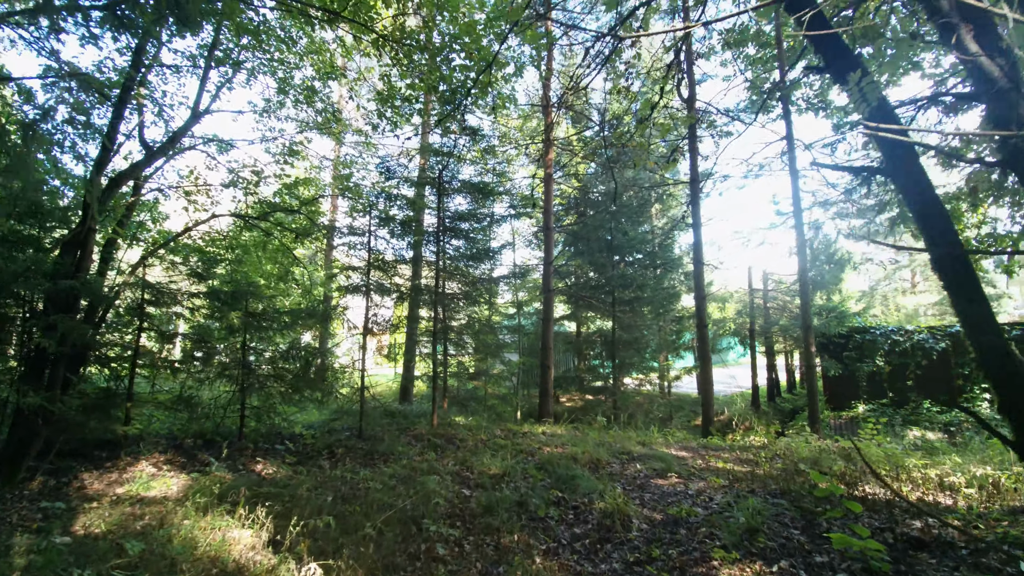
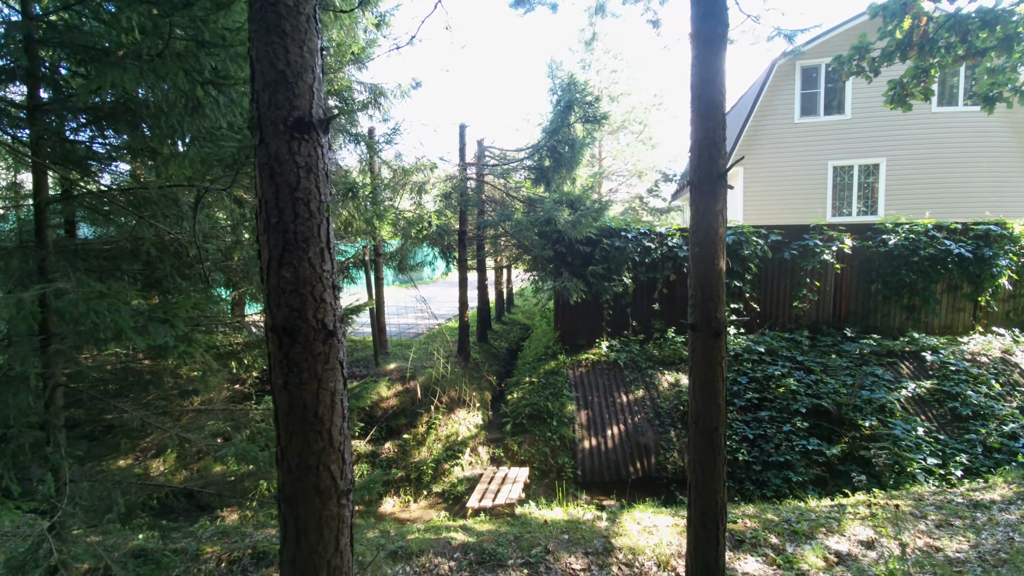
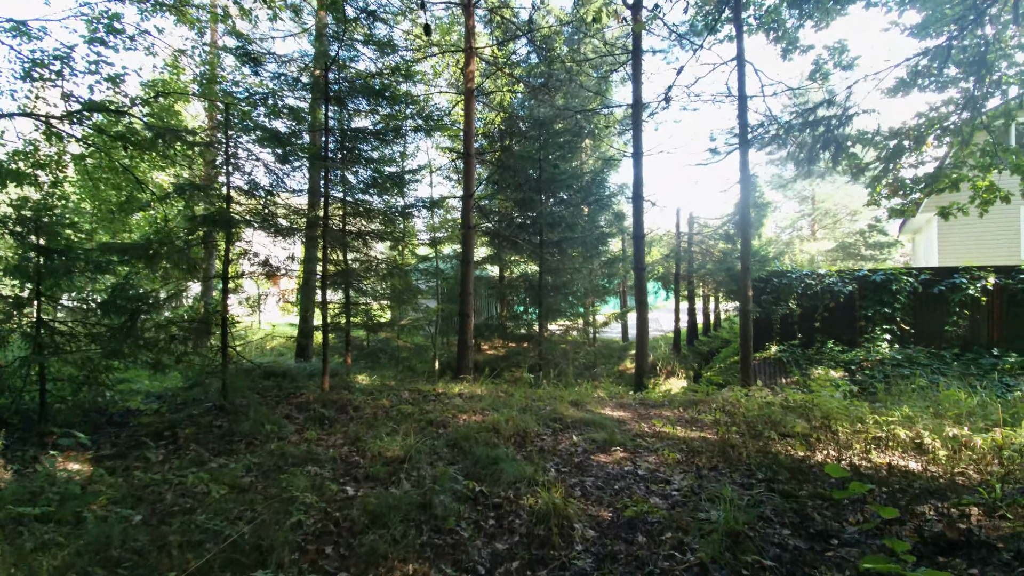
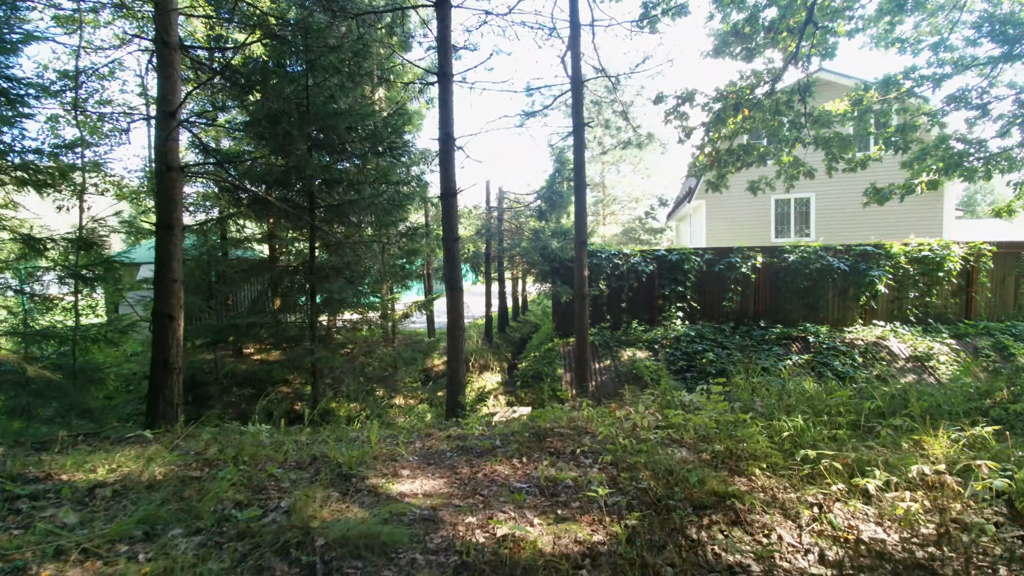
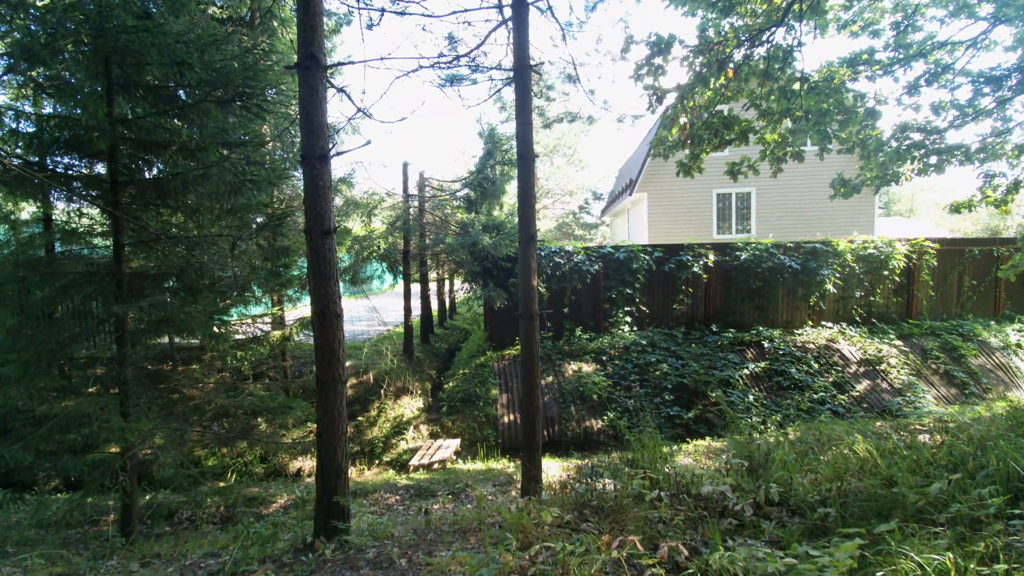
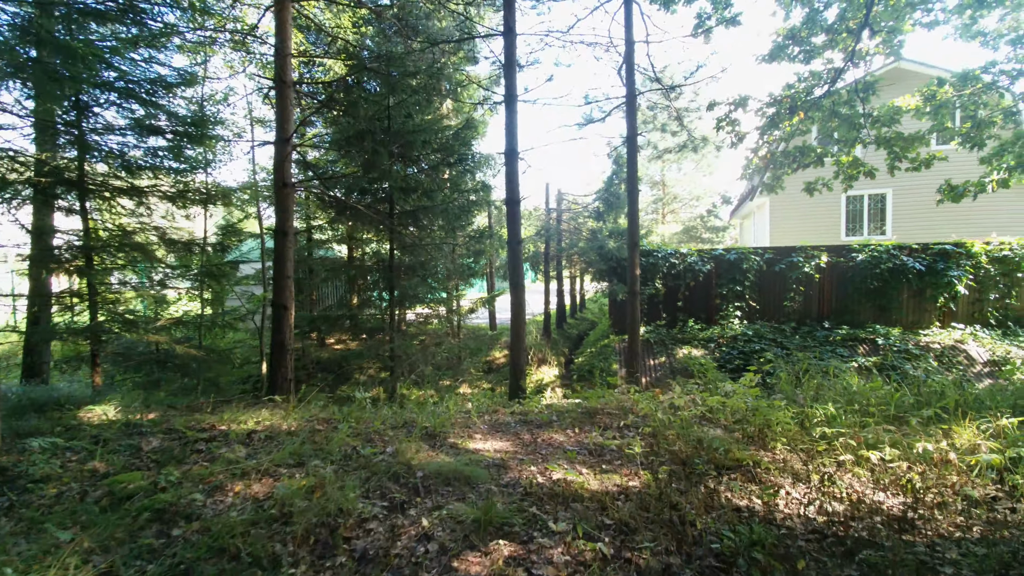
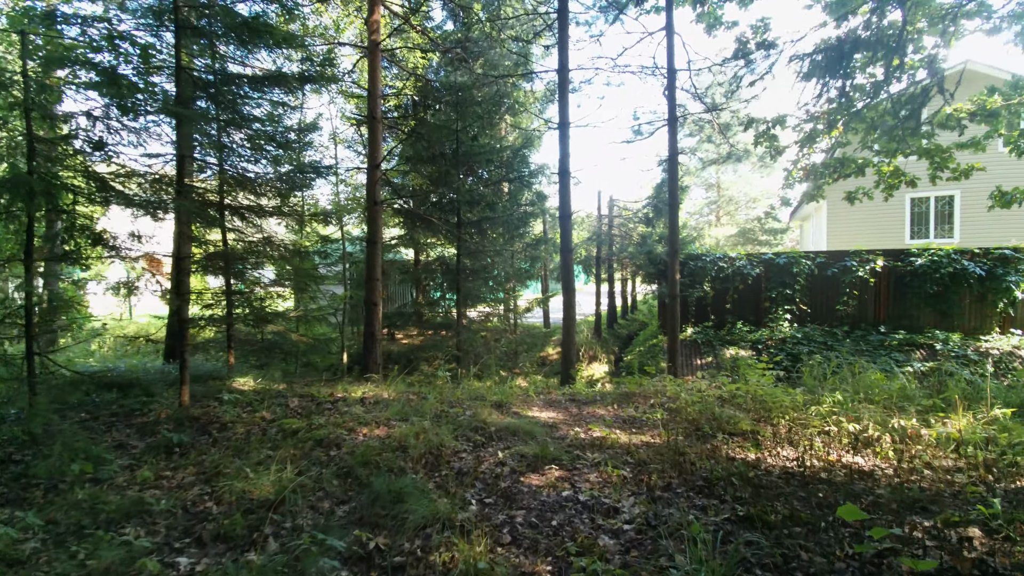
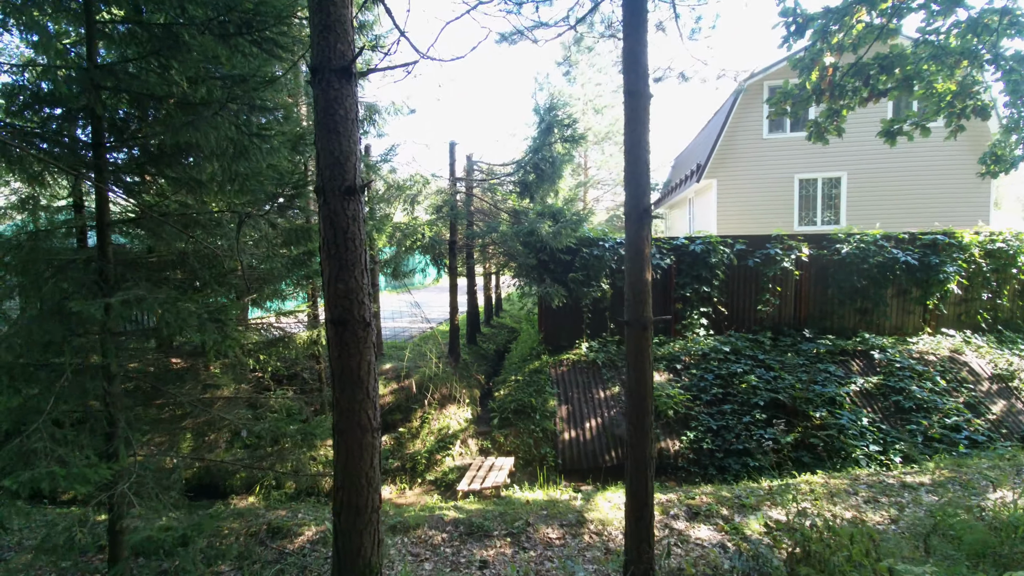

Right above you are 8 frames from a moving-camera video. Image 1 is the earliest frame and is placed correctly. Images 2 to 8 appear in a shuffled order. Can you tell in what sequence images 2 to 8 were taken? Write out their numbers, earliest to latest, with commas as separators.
3, 7, 6, 4, 5, 8, 2
